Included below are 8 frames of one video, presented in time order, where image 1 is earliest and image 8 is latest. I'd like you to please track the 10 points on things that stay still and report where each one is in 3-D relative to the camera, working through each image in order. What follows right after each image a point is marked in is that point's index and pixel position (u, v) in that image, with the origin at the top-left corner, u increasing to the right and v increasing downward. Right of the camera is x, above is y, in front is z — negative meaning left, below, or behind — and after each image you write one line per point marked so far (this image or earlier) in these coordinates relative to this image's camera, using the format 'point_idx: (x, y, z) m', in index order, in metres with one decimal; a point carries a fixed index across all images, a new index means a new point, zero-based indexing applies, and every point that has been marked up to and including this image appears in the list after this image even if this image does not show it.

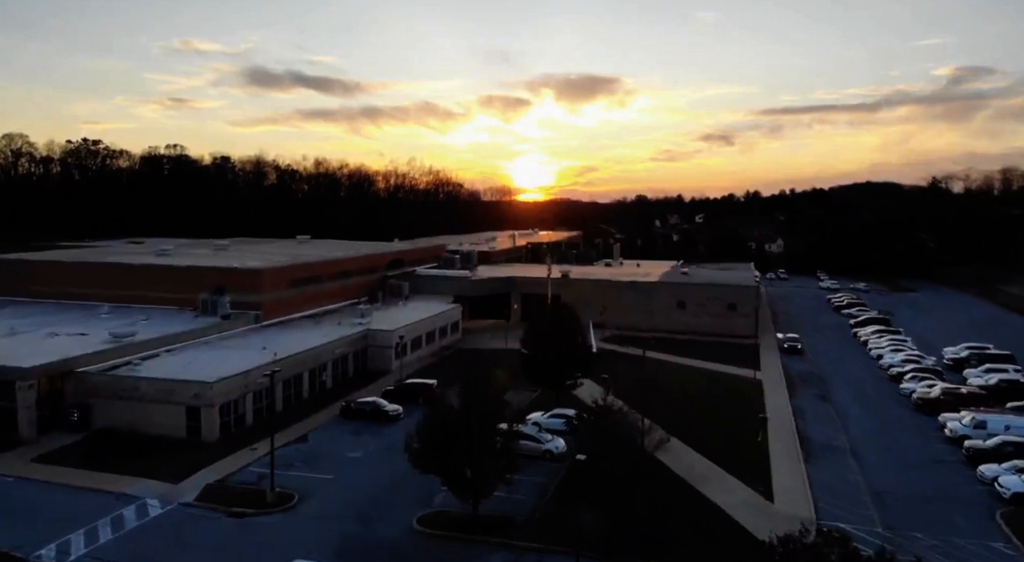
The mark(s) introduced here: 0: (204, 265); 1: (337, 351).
0: (-8.1, +0.4, +17.9) m
1: (-3.9, -1.6, +15.1) m
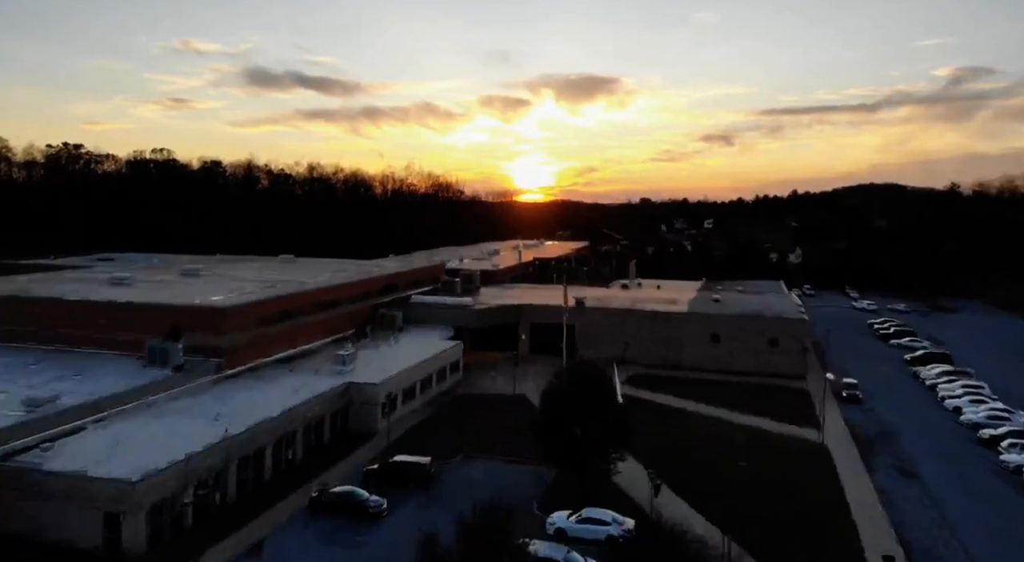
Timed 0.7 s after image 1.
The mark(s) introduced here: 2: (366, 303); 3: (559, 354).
0: (-7.9, -0.4, +15.1) m
1: (-3.7, -2.4, +12.3) m
2: (-4.3, -0.7, +19.2) m
3: (+1.4, -2.2, +19.9) m
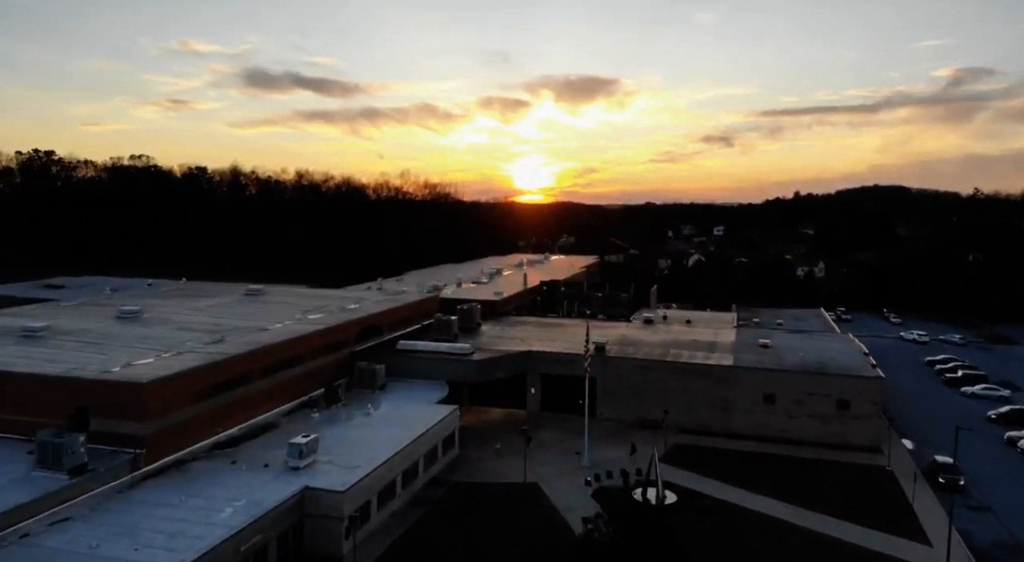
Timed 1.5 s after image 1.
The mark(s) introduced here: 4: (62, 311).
0: (-7.7, -1.5, +11.6) m
1: (-3.5, -3.5, +8.9) m
2: (-4.1, -1.7, +15.8) m
3: (+1.6, -3.2, +16.5) m
4: (-11.4, -0.7, +17.2) m
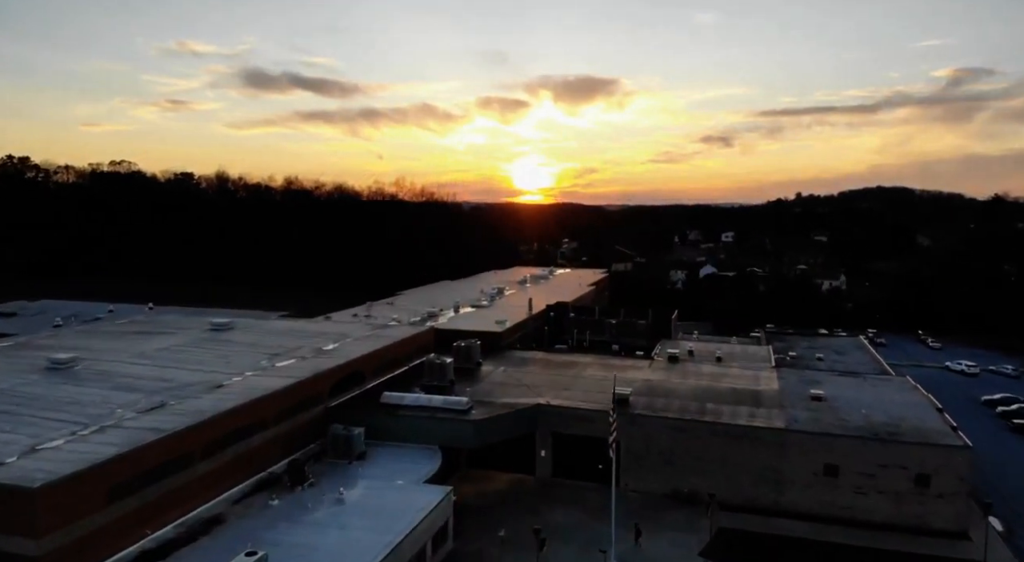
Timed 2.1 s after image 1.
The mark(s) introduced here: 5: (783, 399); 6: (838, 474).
0: (-7.6, -2.4, +9.0) m
1: (-3.4, -4.3, +6.2) m
2: (-4.0, -2.6, +13.1) m
3: (+1.7, -4.1, +13.8) m
4: (-11.3, -1.6, +14.5) m
5: (+5.9, -2.6, +14.8) m
6: (+6.0, -3.6, +12.5) m
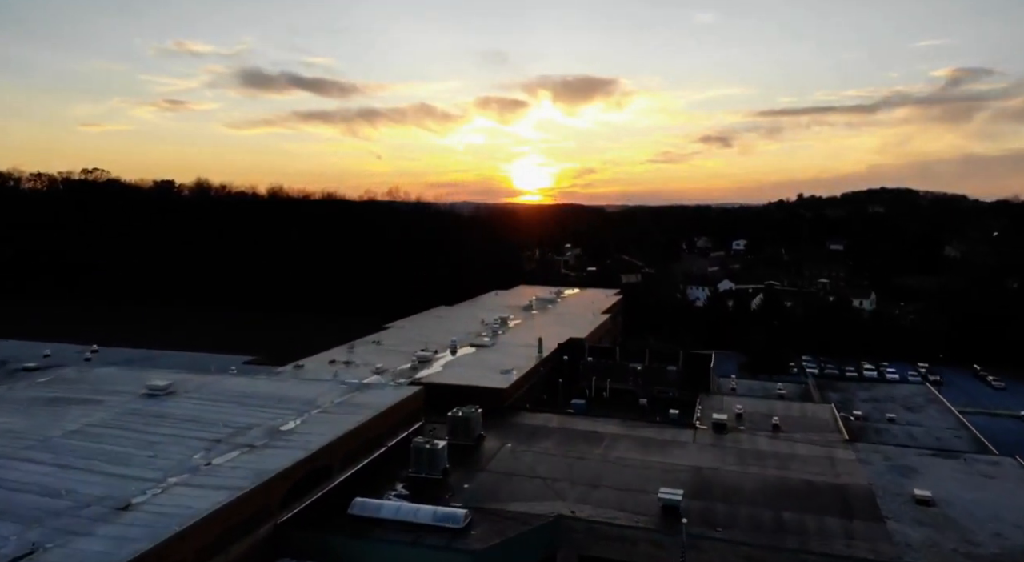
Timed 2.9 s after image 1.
0: (-7.4, -3.5, +5.5) m
1: (-3.2, -5.5, +2.8) m
2: (-3.7, -3.7, +9.6) m
3: (+1.9, -5.2, +10.3) m
4: (-11.1, -2.7, +11.0) m
5: (+6.1, -3.7, +11.3) m
6: (+6.2, -4.7, +9.0) m
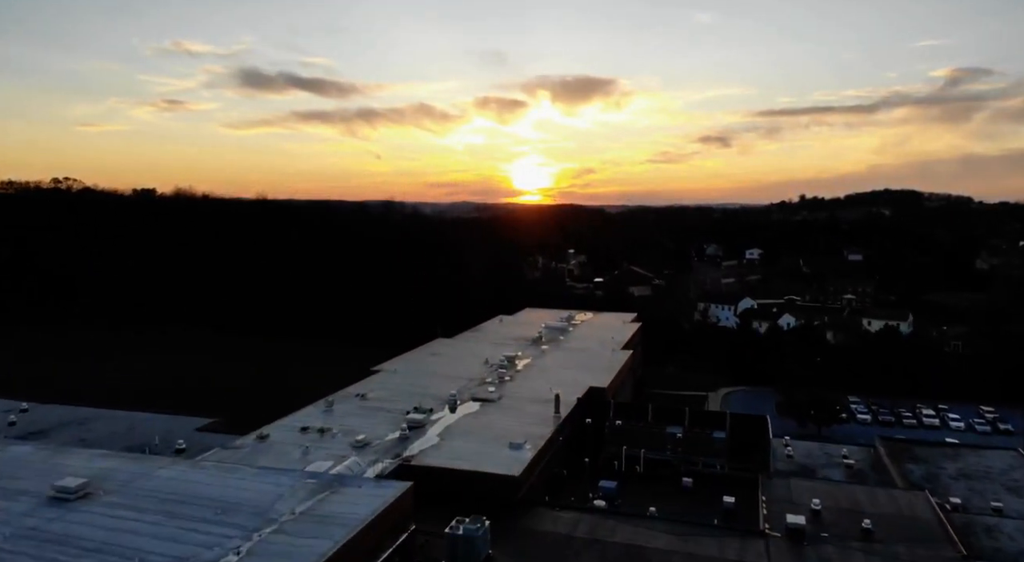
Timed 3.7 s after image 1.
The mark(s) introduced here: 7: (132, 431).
0: (-7.1, -4.6, +2.1) m
1: (-2.9, -6.6, -0.6) m
2: (-3.4, -4.9, +6.2) m
3: (+2.2, -6.4, +6.9) m
4: (-10.8, -3.8, +7.6) m
5: (+6.4, -4.8, +7.9) m
6: (+6.5, -5.8, +5.6) m
7: (-9.0, -3.5, +16.0) m
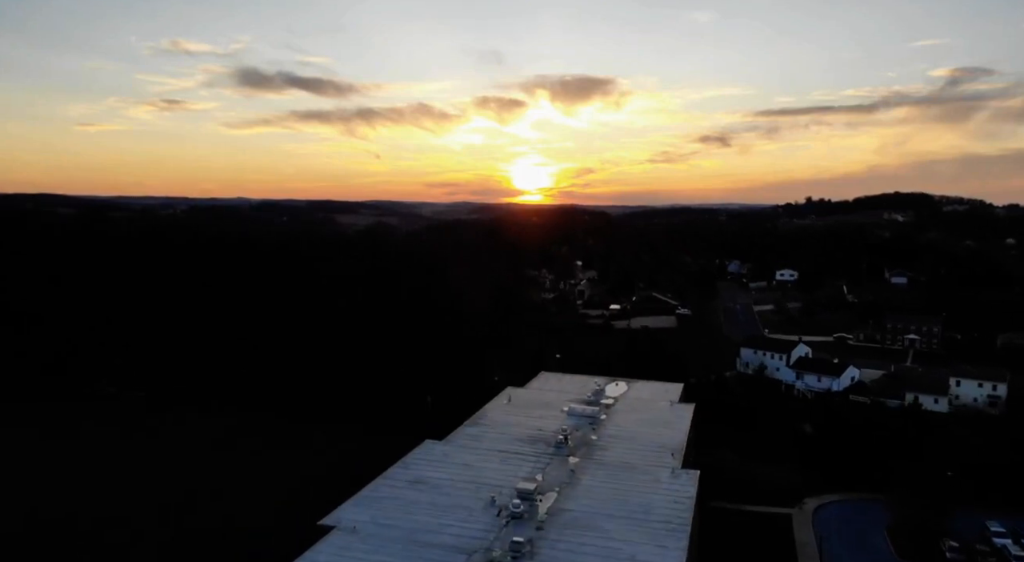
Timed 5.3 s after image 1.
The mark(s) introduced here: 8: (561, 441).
0: (-6.6, -7.0, -5.0) m
1: (-2.4, -8.9, -7.7) m
2: (-3.0, -7.2, -0.8) m
3: (+2.6, -8.7, -0.1) m
4: (-10.3, -6.2, +0.5) m
5: (+6.8, -7.2, +0.9) m
6: (+6.9, -8.2, -1.5) m
7: (-8.6, -5.8, +9.0) m
8: (+1.4, -4.6, +18.9) m
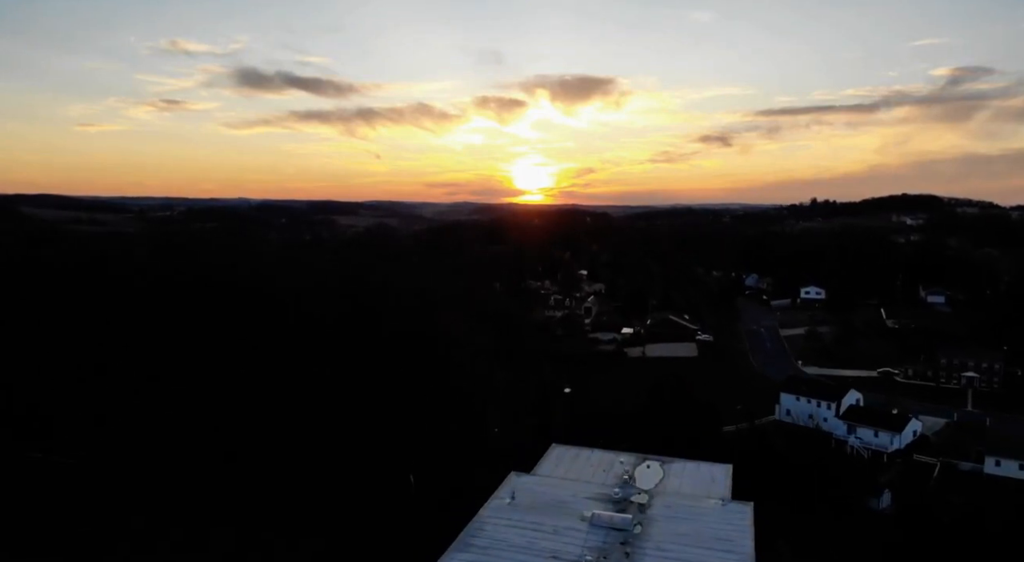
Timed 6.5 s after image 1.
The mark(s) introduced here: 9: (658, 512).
0: (-6.5, -8.6, -10.2) m
1: (-2.3, -10.6, -12.9) m
2: (-2.9, -8.9, -6.1) m
3: (+2.7, -10.4, -5.4) m
4: (-10.2, -7.8, -4.7) m
5: (+6.9, -8.8, -4.4) m
6: (+7.0, -9.8, -6.7) m
7: (-8.5, -7.5, +3.7) m
8: (+1.5, -6.2, +13.7) m
9: (+3.7, -5.9, +17.4) m
